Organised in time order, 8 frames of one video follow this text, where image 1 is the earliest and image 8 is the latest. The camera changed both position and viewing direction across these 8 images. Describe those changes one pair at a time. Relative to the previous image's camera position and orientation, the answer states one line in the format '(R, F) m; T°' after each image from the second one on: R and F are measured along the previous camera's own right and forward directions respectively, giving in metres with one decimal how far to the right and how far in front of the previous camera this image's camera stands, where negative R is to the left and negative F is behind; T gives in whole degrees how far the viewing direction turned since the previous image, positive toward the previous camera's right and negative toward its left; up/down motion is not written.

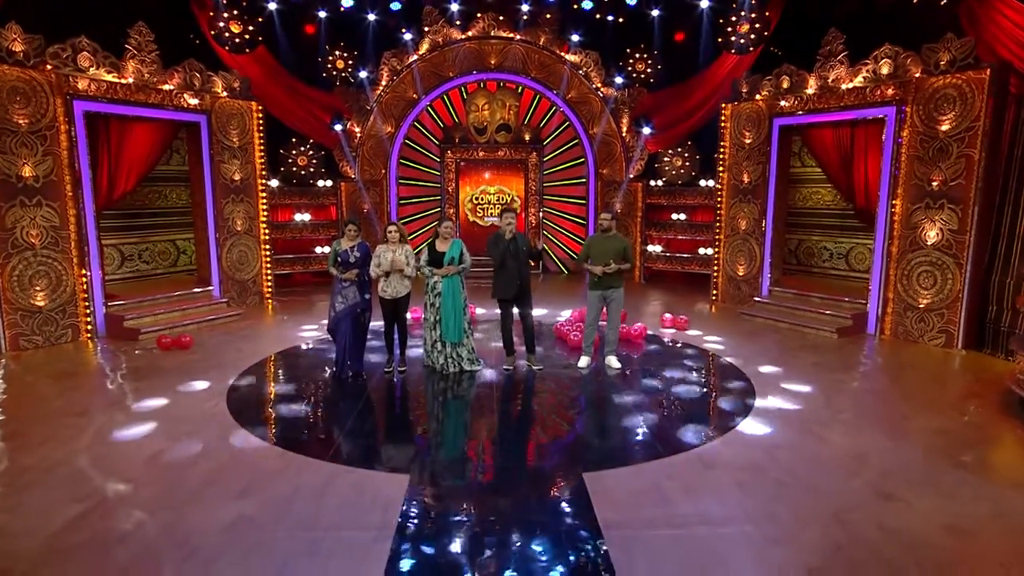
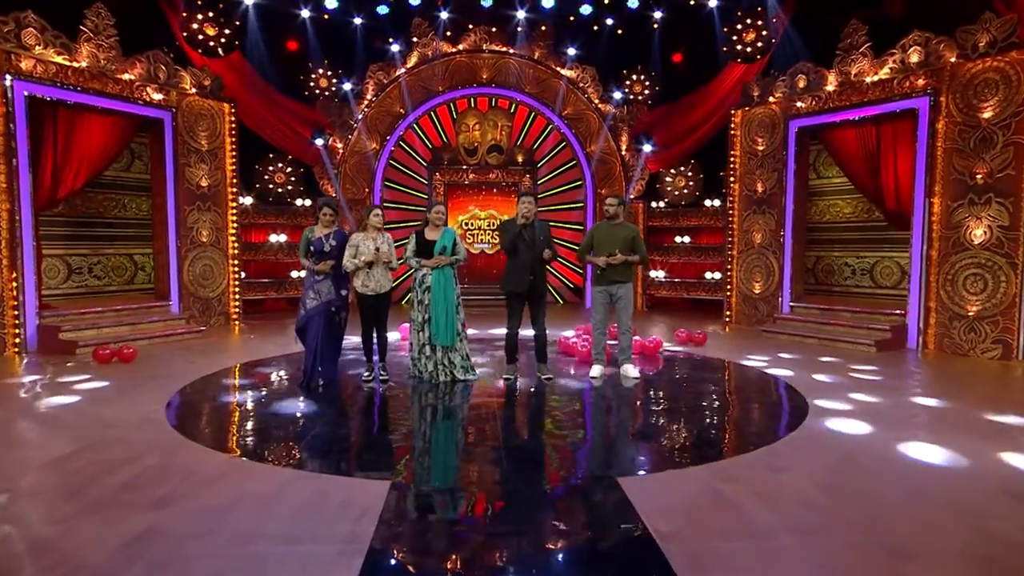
(-0.1, +0.9) m; +1°
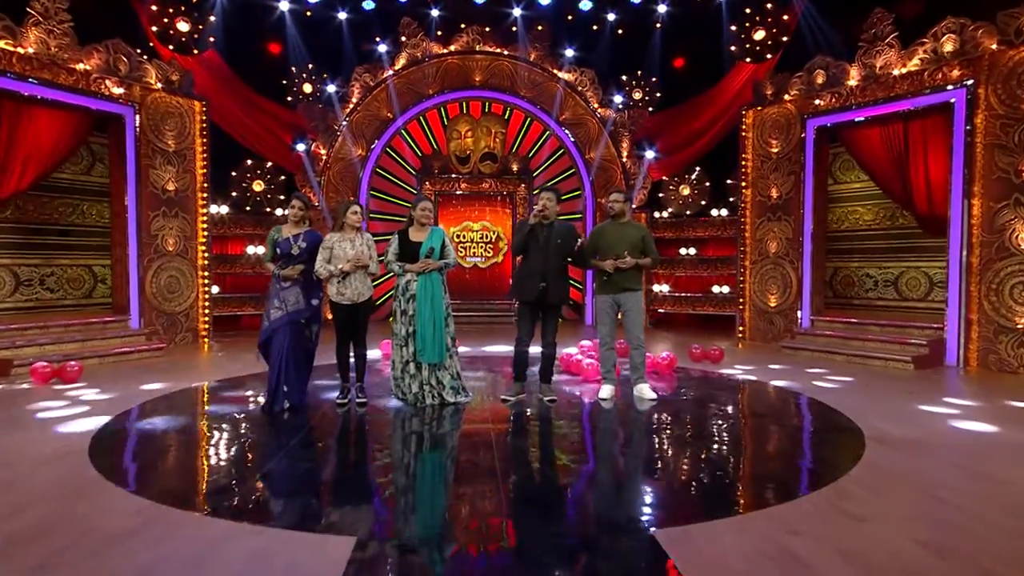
(0.0, +0.7) m; +1°
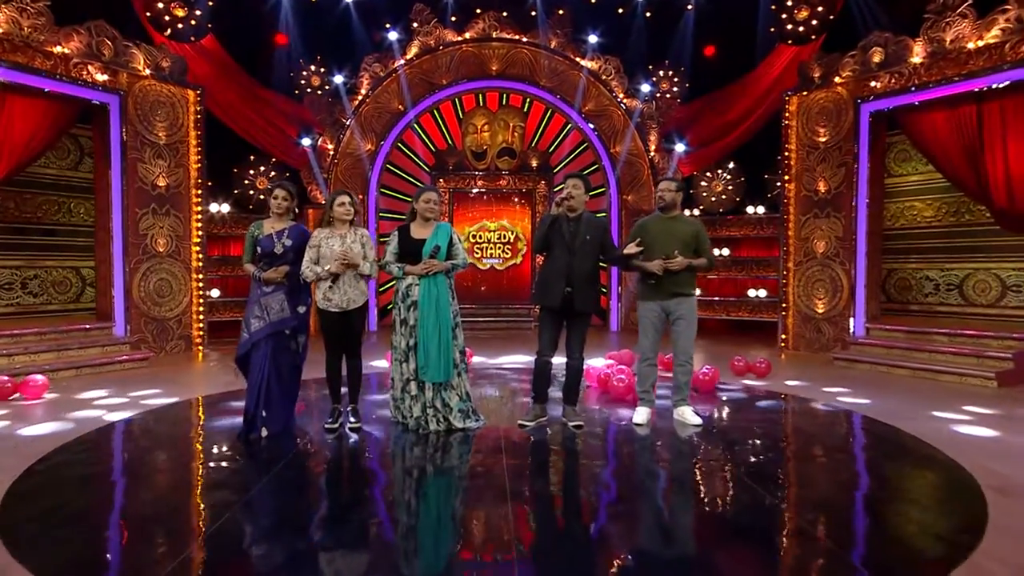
(0.0, +0.7) m; -2°
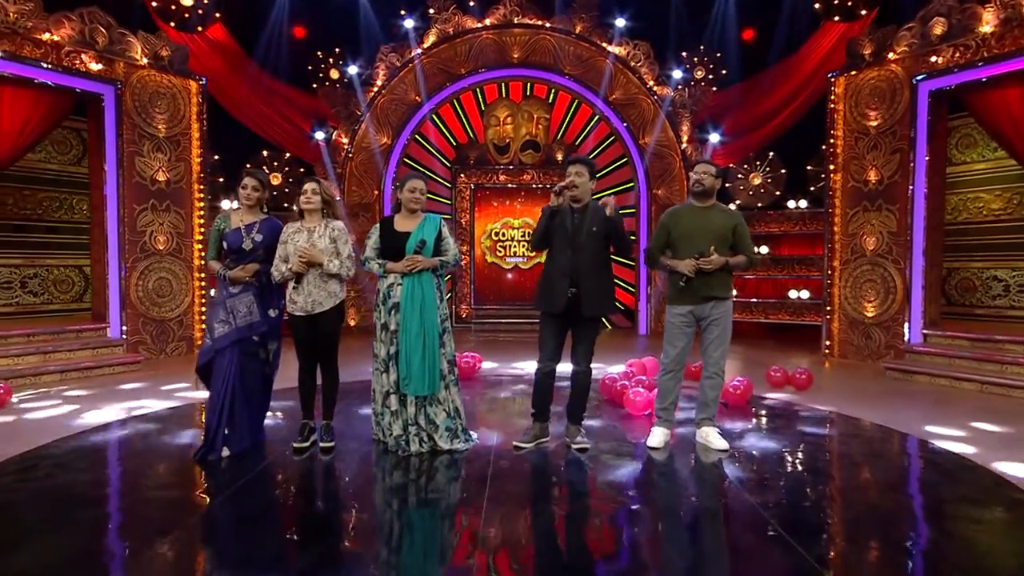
(+0.2, +0.5) m; -3°
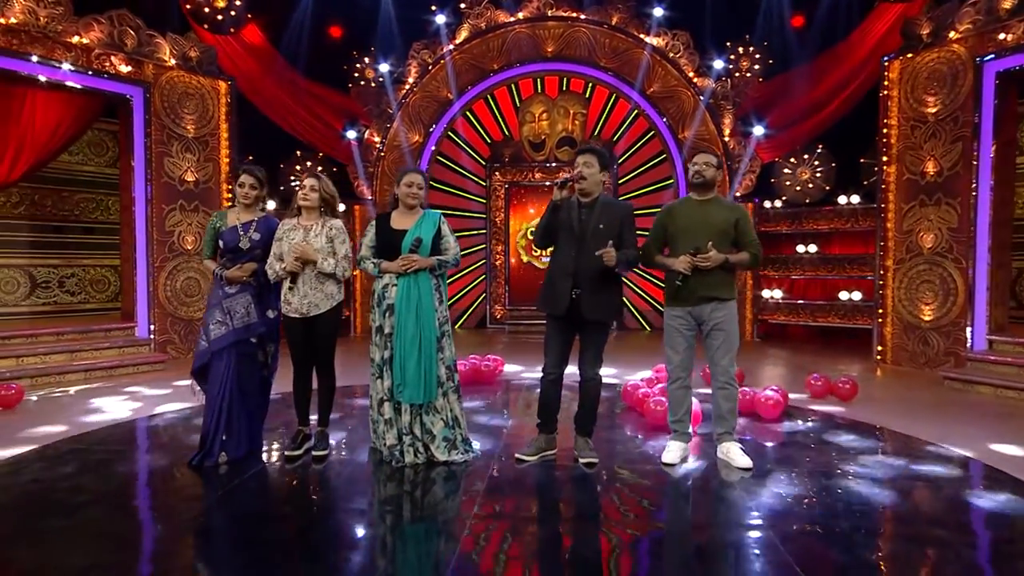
(+0.2, +0.2) m; -4°
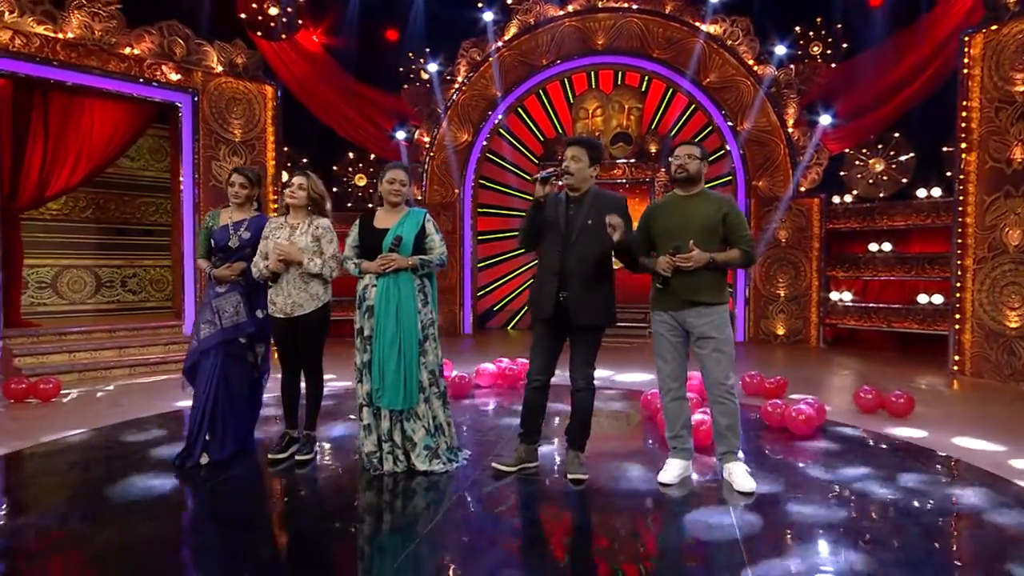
(+0.4, +0.2) m; -7°
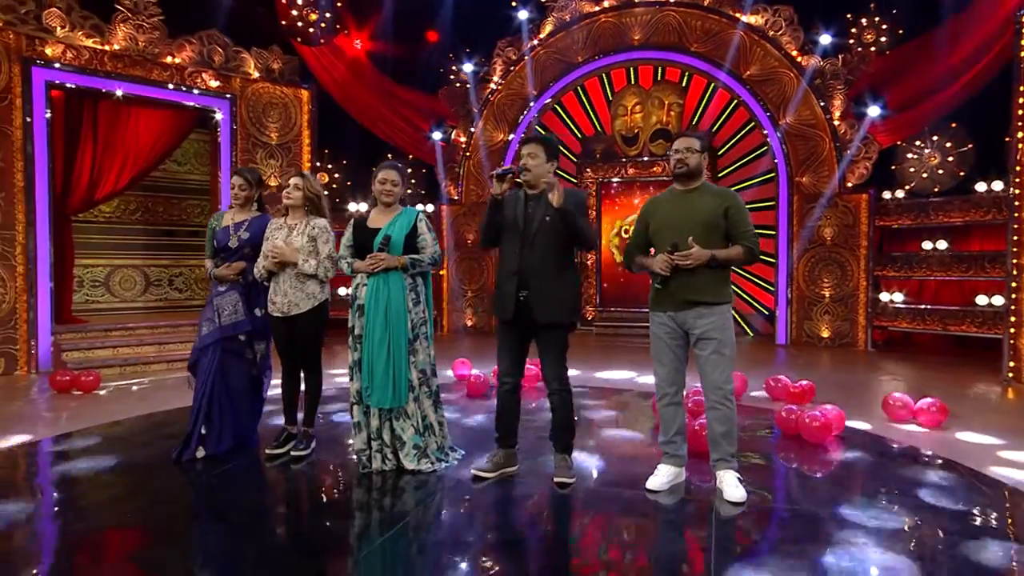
(+0.3, +0.1) m; -5°
